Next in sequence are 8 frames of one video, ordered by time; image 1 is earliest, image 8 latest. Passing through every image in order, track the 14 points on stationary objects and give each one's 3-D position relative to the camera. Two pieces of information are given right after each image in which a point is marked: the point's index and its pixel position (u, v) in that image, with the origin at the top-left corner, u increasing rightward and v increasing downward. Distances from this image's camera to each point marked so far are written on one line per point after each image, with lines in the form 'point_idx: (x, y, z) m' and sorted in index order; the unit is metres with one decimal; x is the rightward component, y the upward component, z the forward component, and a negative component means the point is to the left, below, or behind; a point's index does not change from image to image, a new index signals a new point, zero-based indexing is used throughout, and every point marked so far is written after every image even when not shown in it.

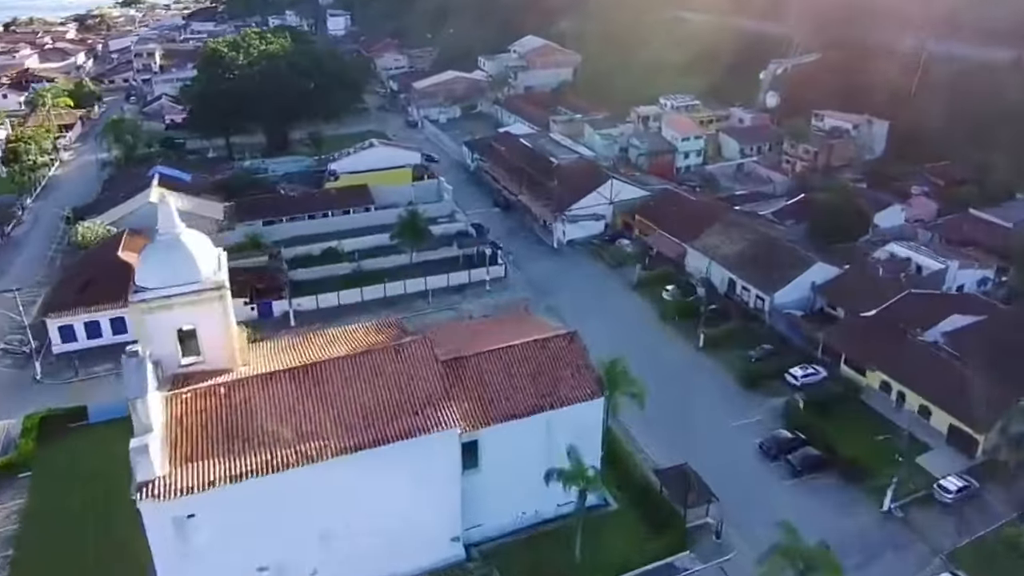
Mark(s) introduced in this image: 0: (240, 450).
0: (-7.7, -4.6, +19.5) m
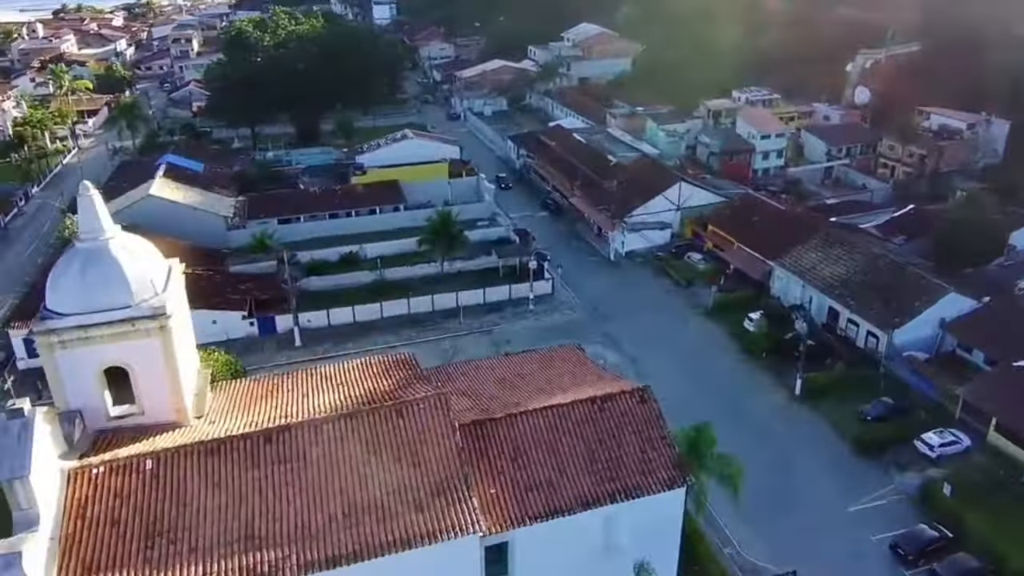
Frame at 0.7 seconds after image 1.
0: (-6.9, -5.3, +13.5) m
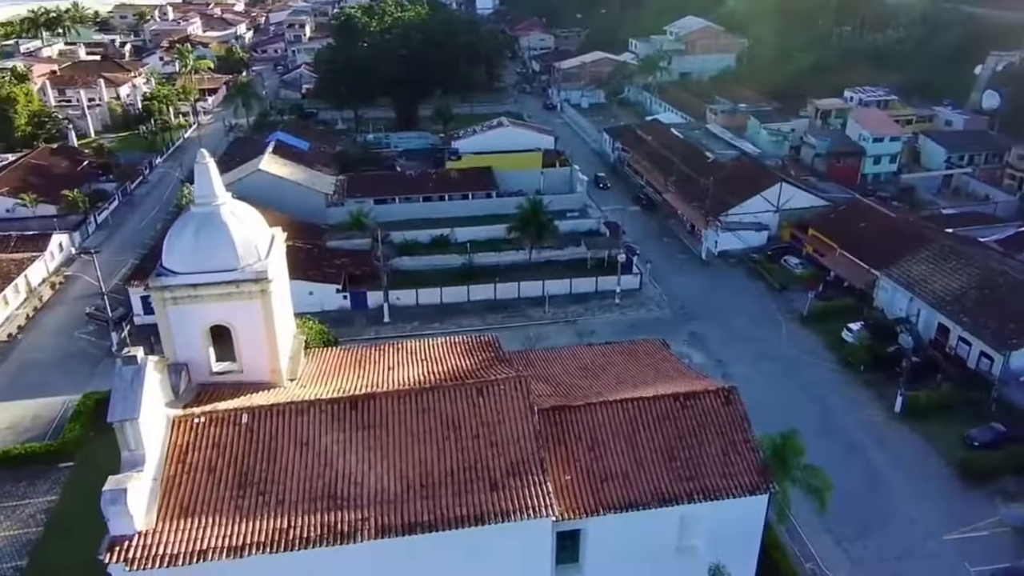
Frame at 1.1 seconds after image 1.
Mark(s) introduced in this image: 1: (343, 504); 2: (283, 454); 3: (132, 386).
0: (-5.4, -4.6, +14.2) m
1: (-3.5, -4.6, +14.4) m
2: (-5.0, -3.6, +15.0) m
3: (-8.0, -2.0, +14.2) m
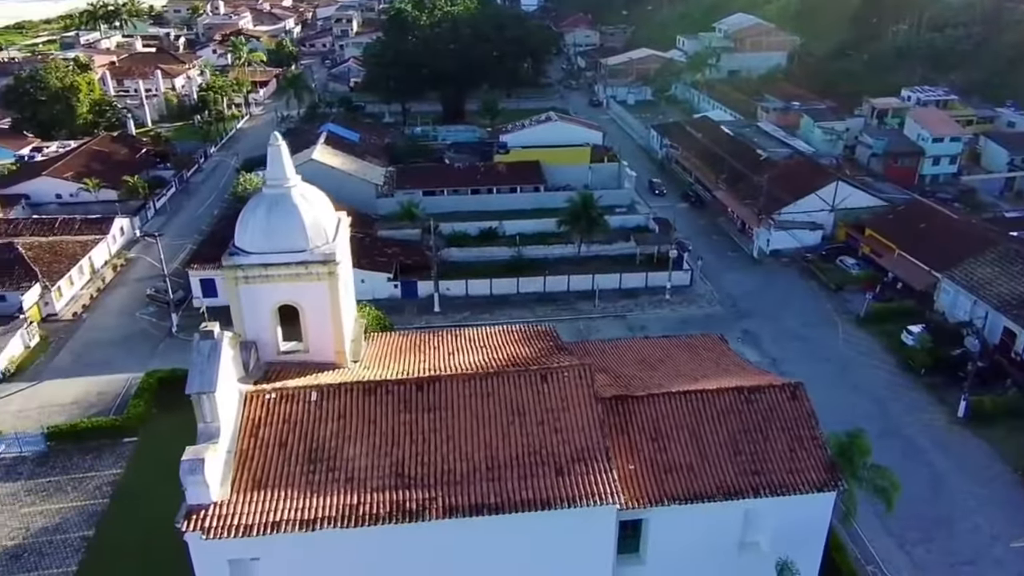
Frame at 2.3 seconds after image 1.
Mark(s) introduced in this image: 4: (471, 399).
0: (-4.0, -4.1, +14.5) m
1: (-2.1, -4.2, +14.5) m
2: (-3.6, -3.2, +15.2) m
3: (-6.5, -1.5, +14.6) m
4: (-0.9, -2.6, +15.8) m
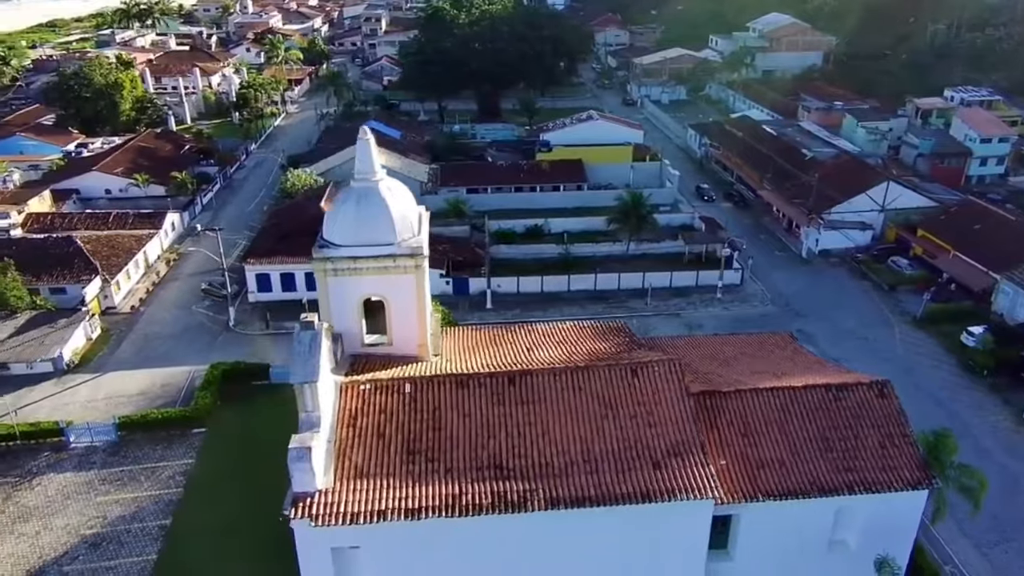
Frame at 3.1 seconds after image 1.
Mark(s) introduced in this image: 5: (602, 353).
0: (-1.9, -4.0, +14.6) m
1: (0.0, -4.0, +14.6) m
2: (-1.5, -3.0, +15.3) m
3: (-4.4, -1.3, +14.7) m
4: (+1.2, -2.4, +15.8) m
5: (+2.5, -1.8, +18.6) m
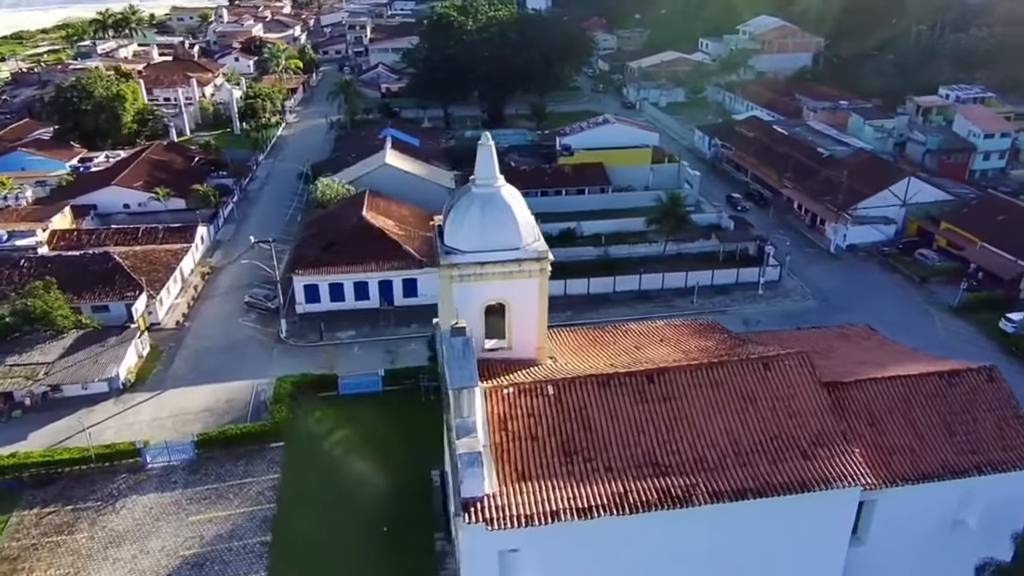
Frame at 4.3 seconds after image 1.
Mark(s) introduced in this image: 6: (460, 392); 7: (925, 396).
0: (+1.5, -4.0, +14.8) m
1: (+3.4, -4.0, +14.9) m
2: (+1.9, -3.1, +15.5) m
3: (-1.0, -1.4, +14.8) m
4: (+4.5, -2.4, +16.2) m
5: (+5.6, -1.7, +19.0) m
6: (-1.1, -2.2, +14.4) m
7: (+10.5, -2.7, +17.3) m
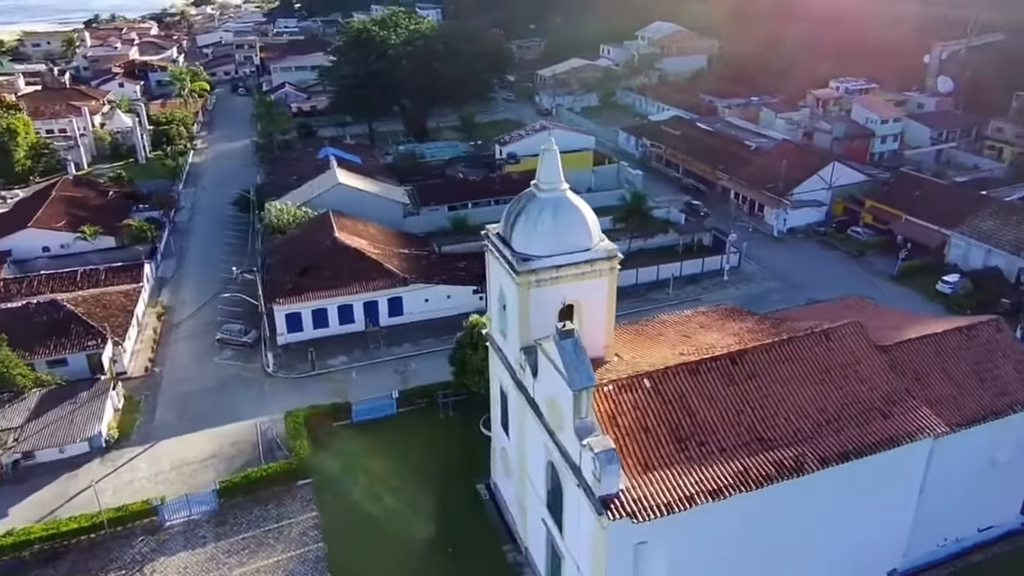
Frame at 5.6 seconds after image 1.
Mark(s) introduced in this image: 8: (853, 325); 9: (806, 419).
0: (+4.2, -3.8, +15.3) m
1: (+6.0, -3.6, +15.7) m
2: (+4.4, -2.8, +16.1) m
3: (+1.4, -1.5, +14.9) m
4: (+6.7, -1.9, +17.2) m
5: (+7.3, -1.2, +20.1) m
6: (+1.5, -2.2, +14.5) m
7: (+12.4, -1.7, +19.2) m
8: (+9.0, -1.0, +18.2) m
9: (+6.9, -3.1, +16.3) m
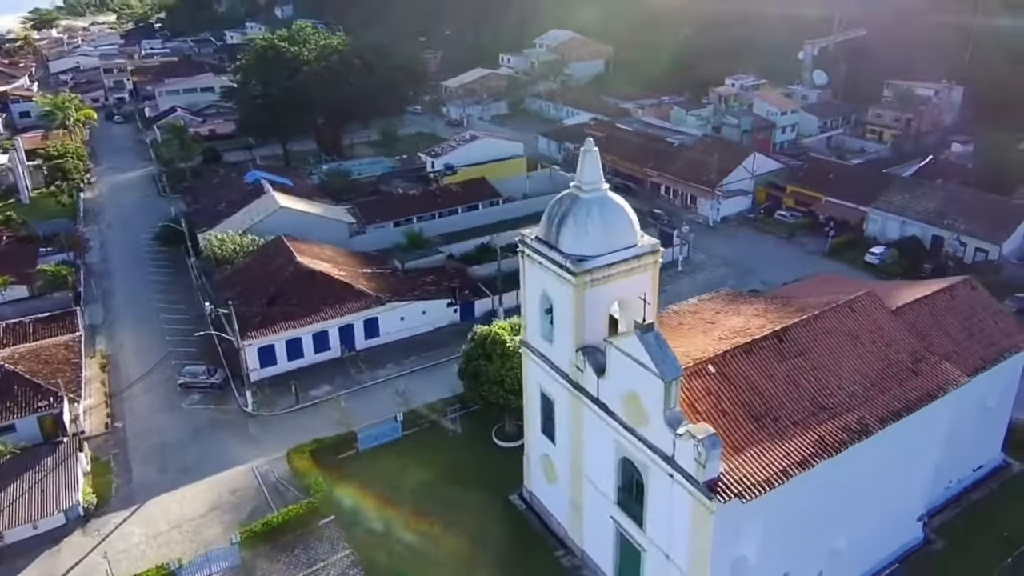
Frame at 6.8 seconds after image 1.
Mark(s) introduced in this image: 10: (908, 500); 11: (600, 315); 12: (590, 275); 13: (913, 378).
0: (+6.2, -3.4, +15.9) m
1: (+7.9, -3.0, +16.6) m
2: (+6.1, -2.4, +16.8) m
3: (+3.3, -1.3, +15.1) m
4: (+8.2, -1.3, +18.2) m
5: (+8.2, -0.7, +21.2) m
6: (+3.6, -2.1, +14.8) m
7: (+13.4, -0.6, +21.2) m
8: (+10.2, -0.2, +19.6) m
9: (+8.7, -2.5, +17.4) m
10: (+11.2, -6.0, +19.2) m
11: (+2.3, -0.7, +17.9) m
12: (+1.9, +0.3, +17.2) m
13: (+10.5, -2.3, +17.9) m
